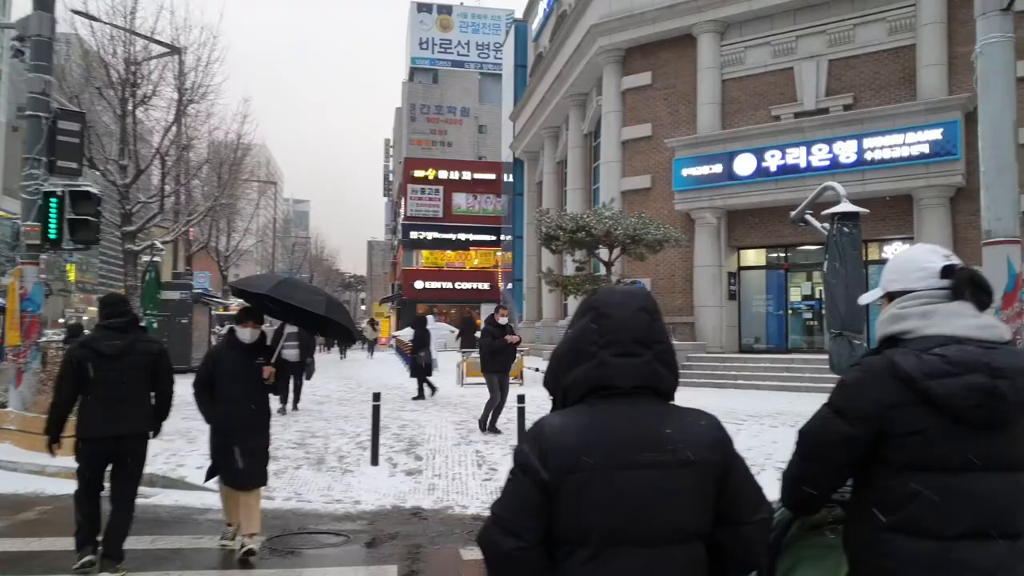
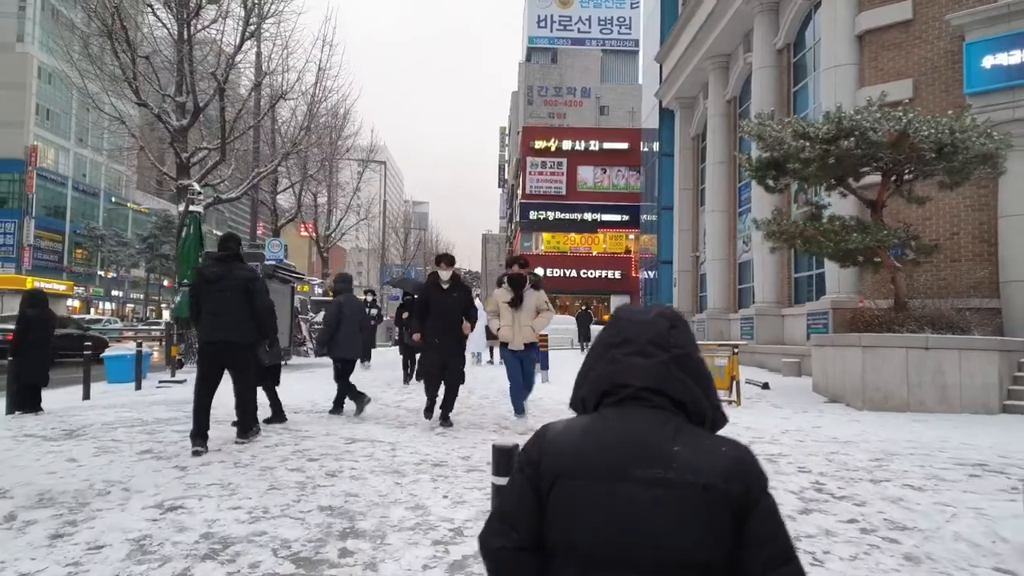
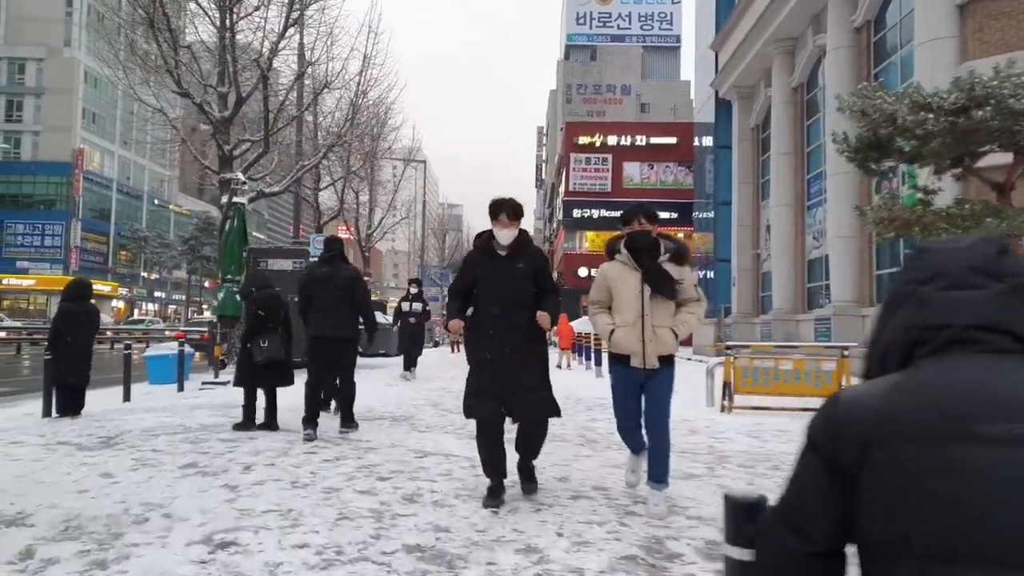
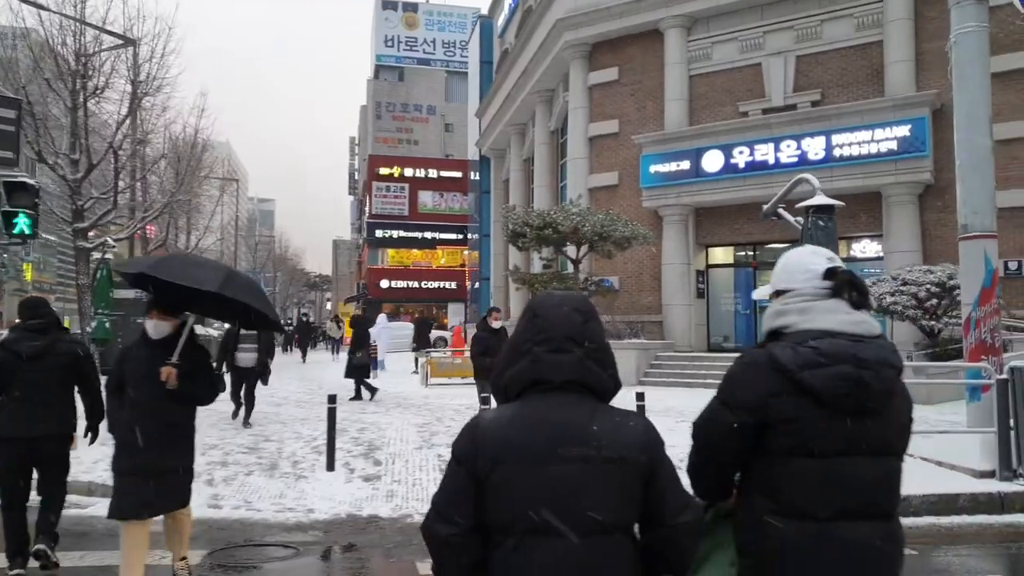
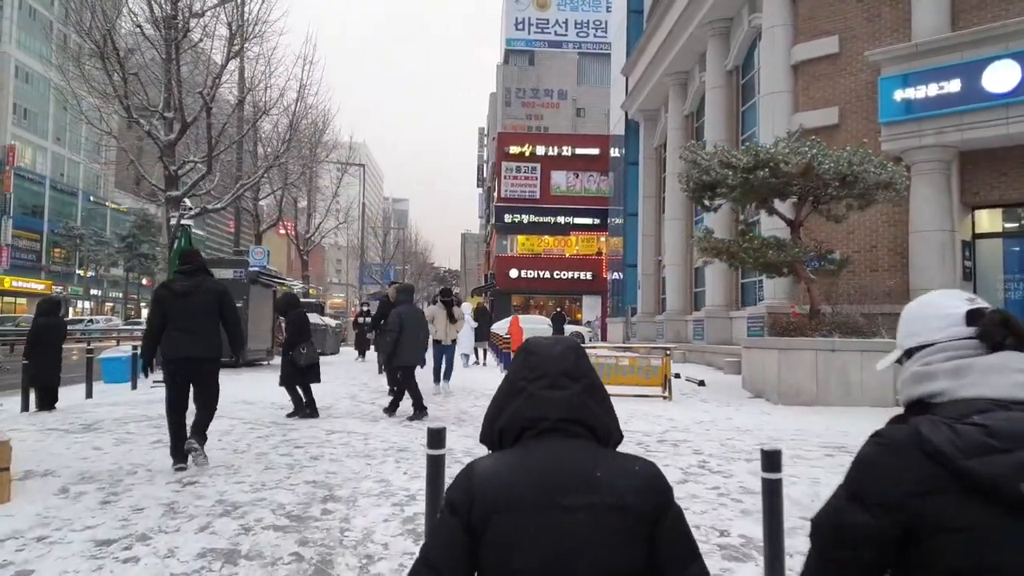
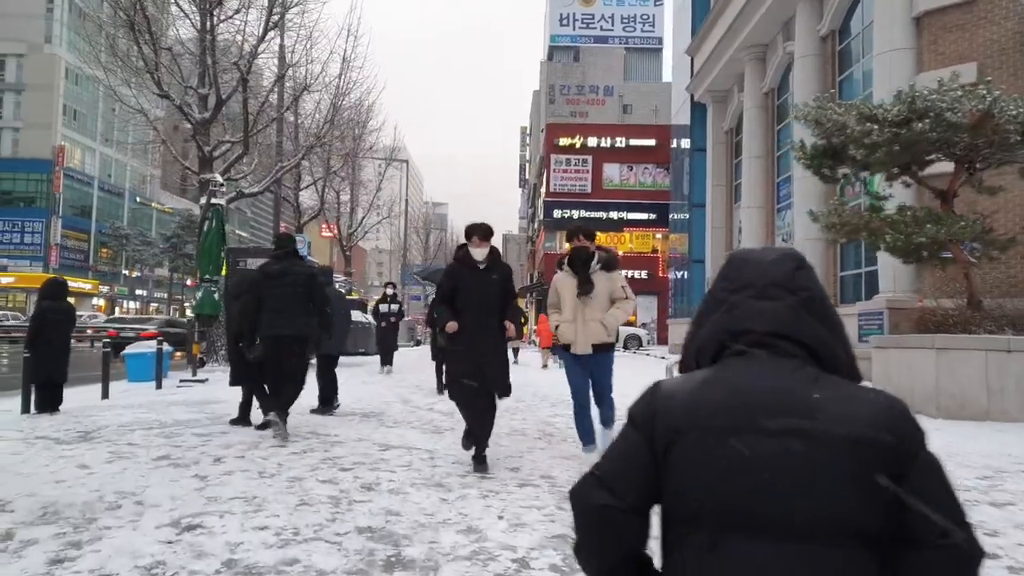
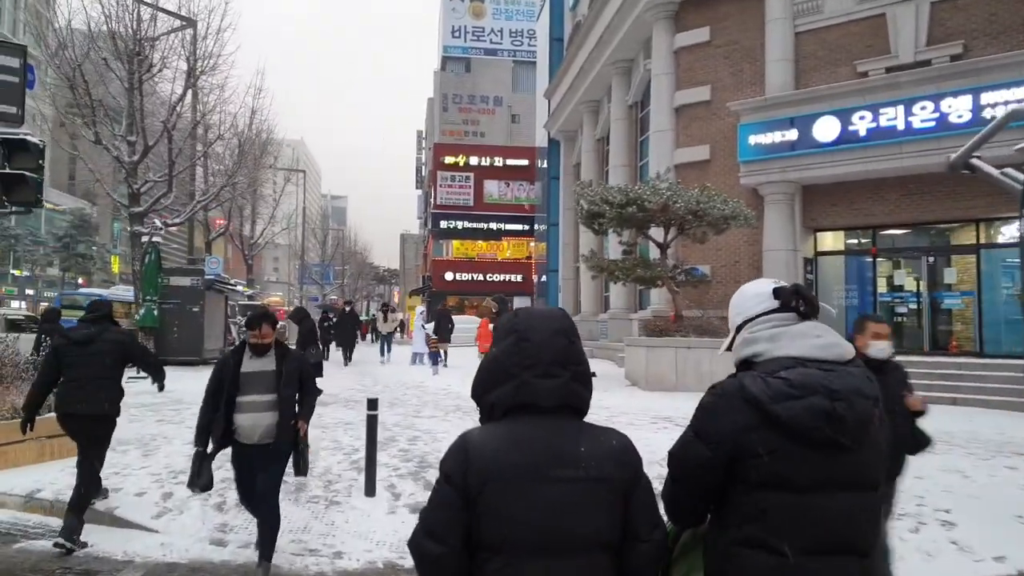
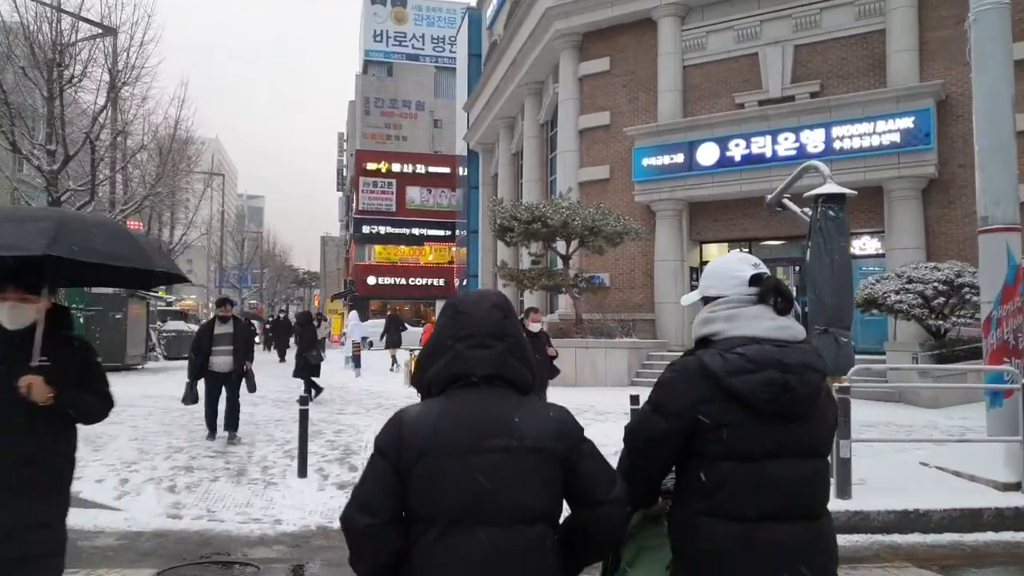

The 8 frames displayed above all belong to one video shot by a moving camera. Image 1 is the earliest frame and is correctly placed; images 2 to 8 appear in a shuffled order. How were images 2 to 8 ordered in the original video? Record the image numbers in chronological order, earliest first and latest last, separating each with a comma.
4, 8, 7, 5, 2, 6, 3
